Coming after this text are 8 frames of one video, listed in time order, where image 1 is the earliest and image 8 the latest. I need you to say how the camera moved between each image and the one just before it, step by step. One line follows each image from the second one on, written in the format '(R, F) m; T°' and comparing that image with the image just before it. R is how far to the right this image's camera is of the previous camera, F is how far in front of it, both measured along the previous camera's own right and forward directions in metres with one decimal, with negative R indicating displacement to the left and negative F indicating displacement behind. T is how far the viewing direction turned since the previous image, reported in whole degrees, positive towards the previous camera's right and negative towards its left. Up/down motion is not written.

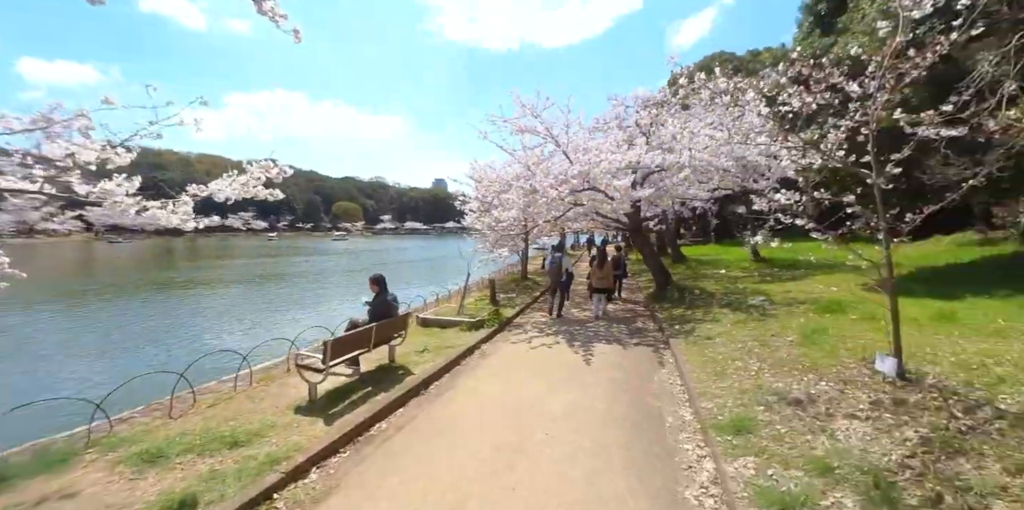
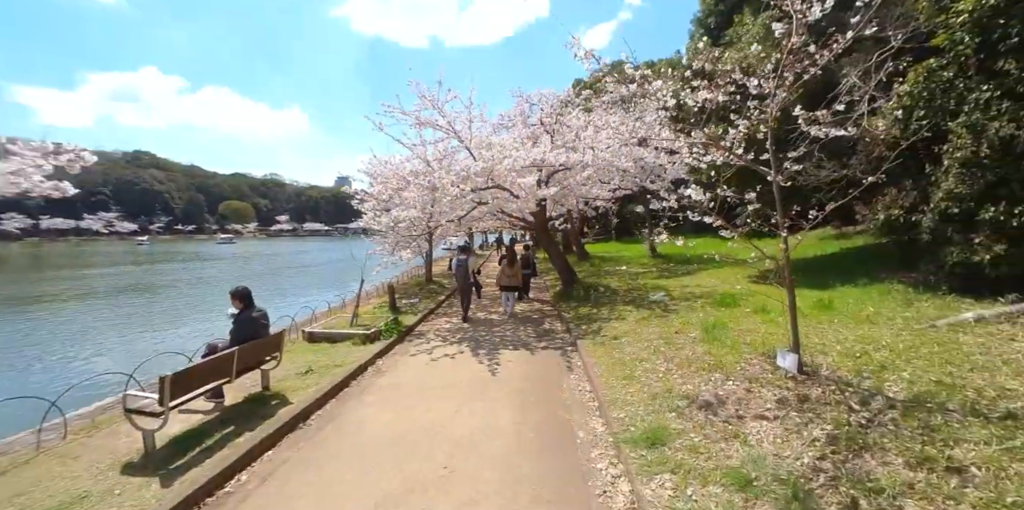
(+0.3, +0.8) m; +12°
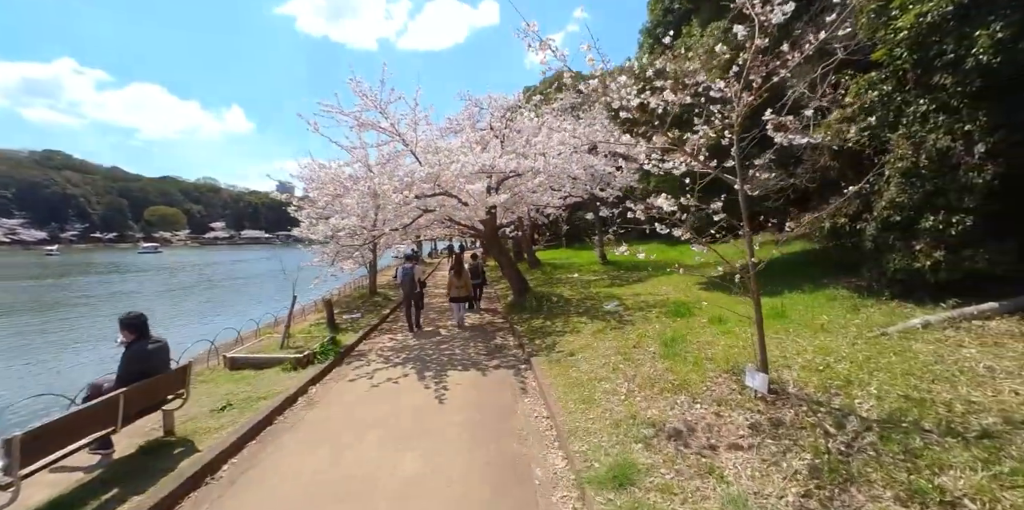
(+0.1, +0.6) m; +7°
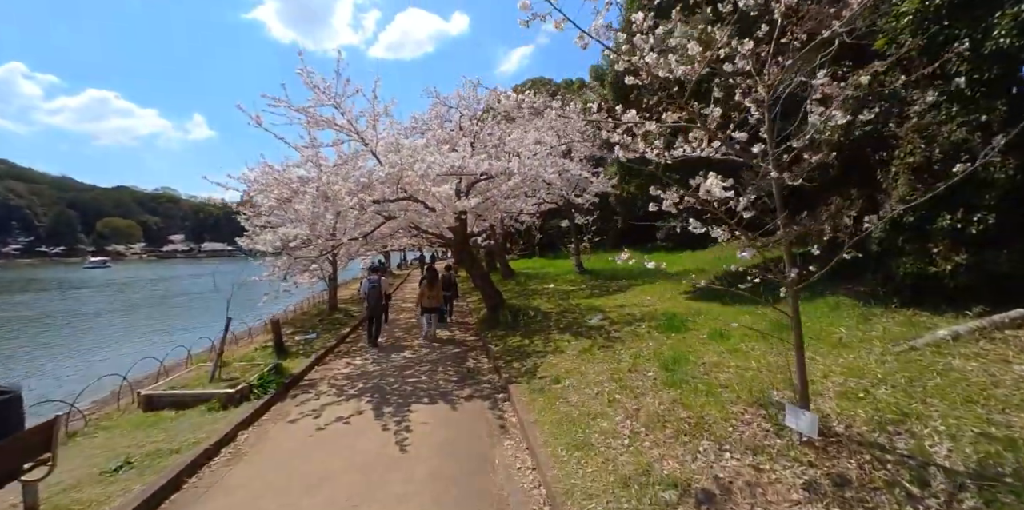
(0.0, +1.0) m; +4°
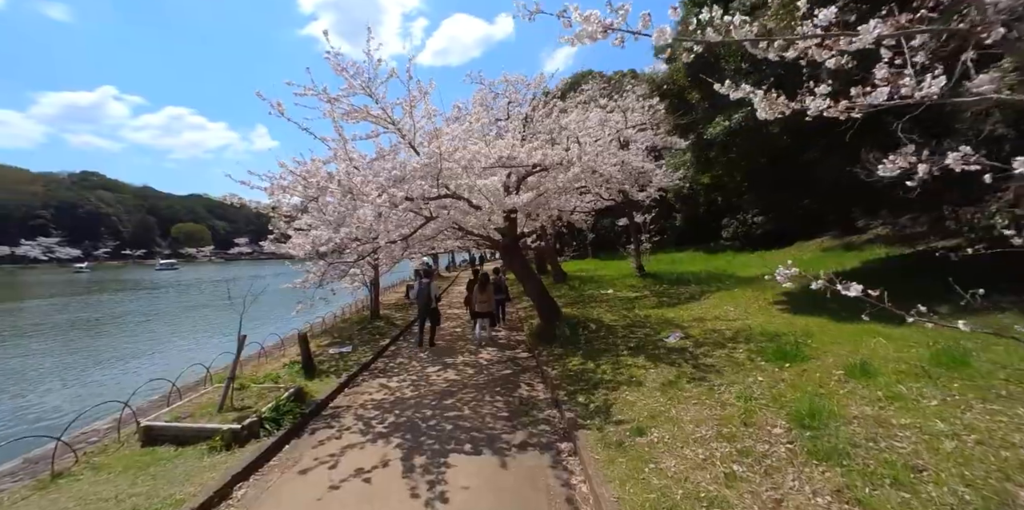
(-0.2, +1.2) m; -7°
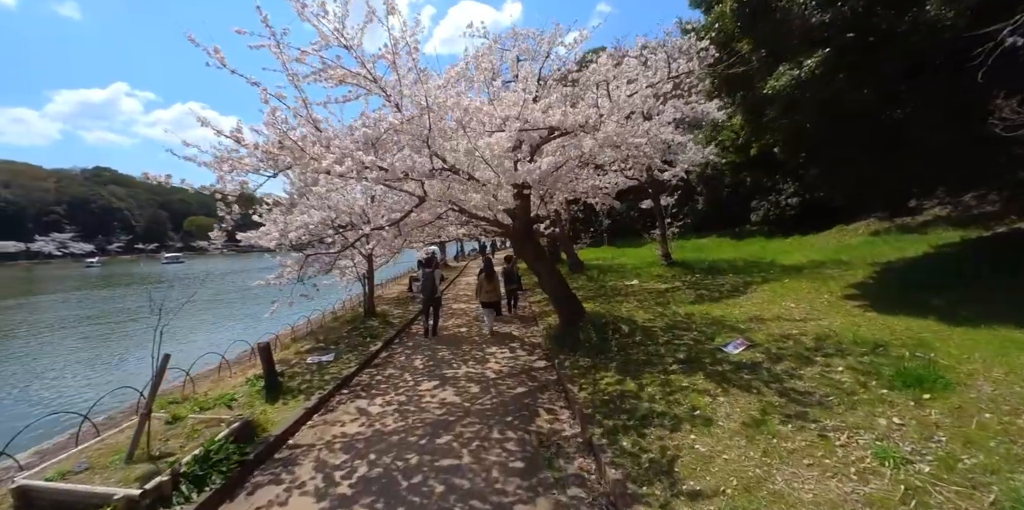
(0.0, +1.5) m; -2°
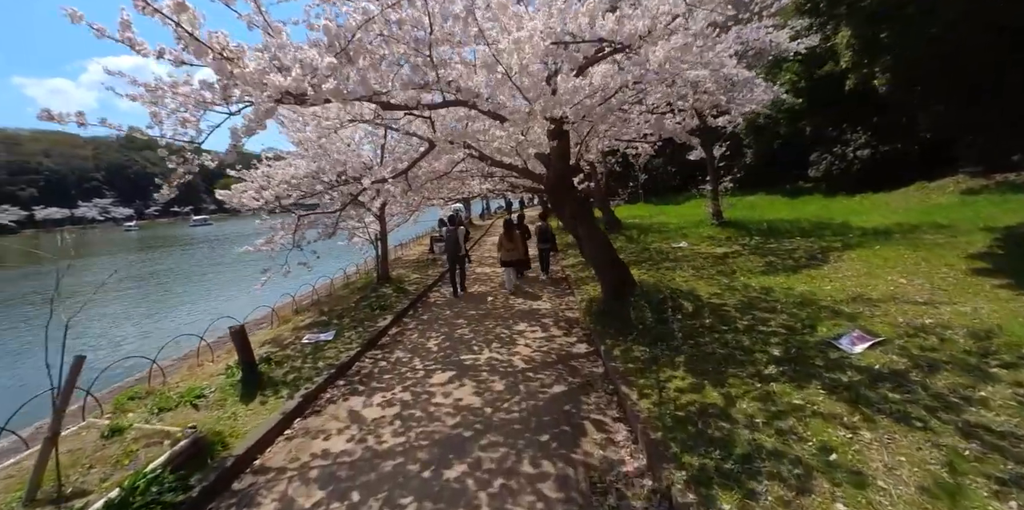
(-0.1, +1.4) m; -4°
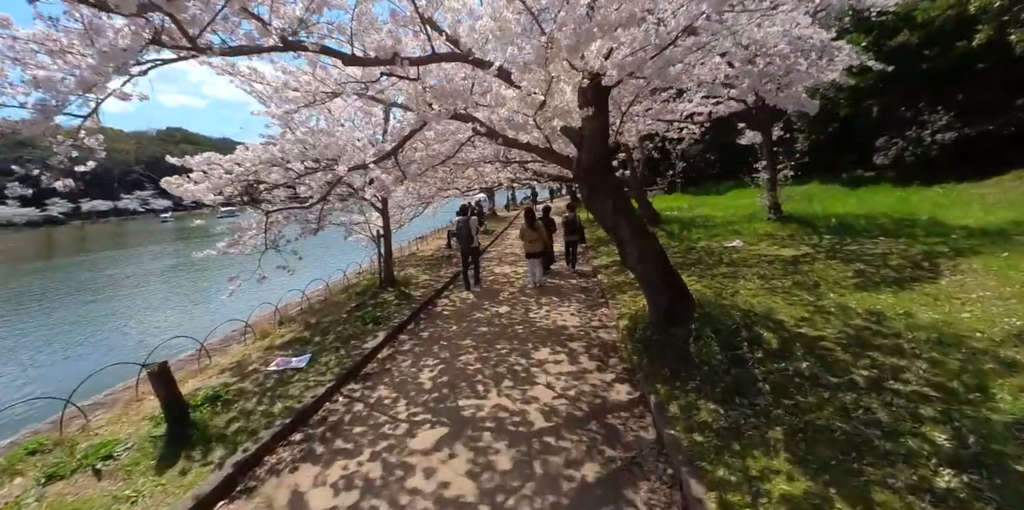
(+0.1, +1.3) m; -4°
